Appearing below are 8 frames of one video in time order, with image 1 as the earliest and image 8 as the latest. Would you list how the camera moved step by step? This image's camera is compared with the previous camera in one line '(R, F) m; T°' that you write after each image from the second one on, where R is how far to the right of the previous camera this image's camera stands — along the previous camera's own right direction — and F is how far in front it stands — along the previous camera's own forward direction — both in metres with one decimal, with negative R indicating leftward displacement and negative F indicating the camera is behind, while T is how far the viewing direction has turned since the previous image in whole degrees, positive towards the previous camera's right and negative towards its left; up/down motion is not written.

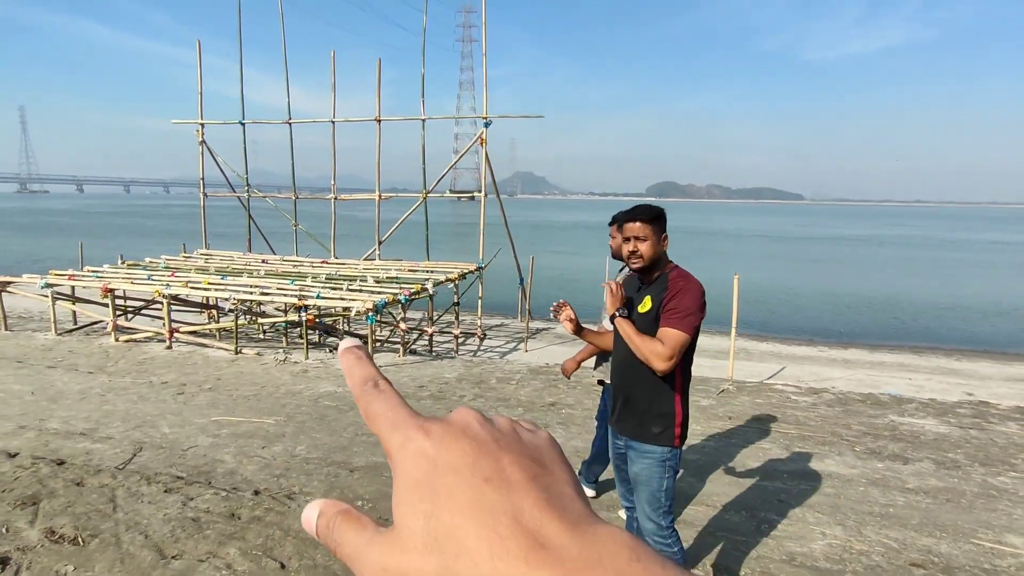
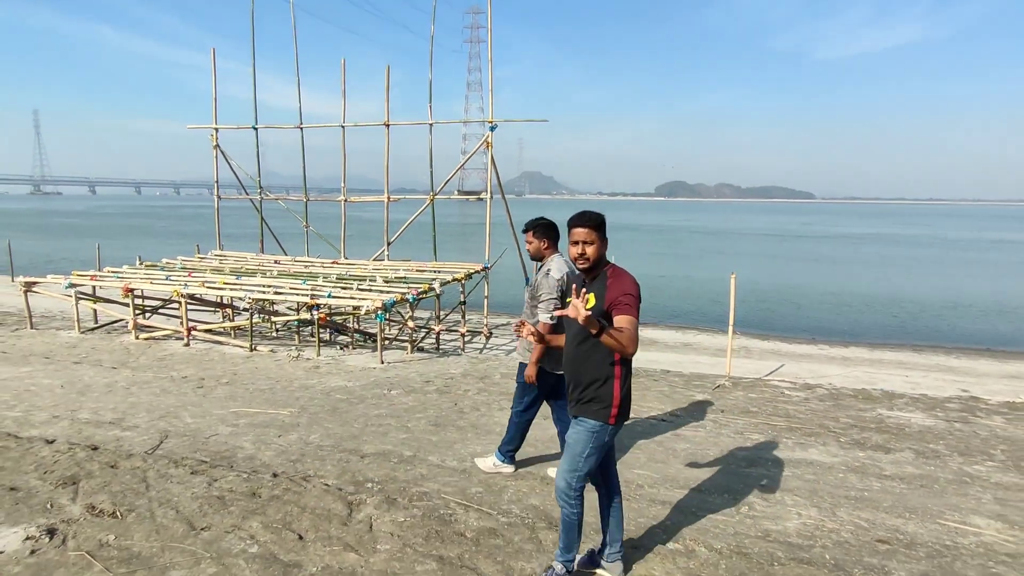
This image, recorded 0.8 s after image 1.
(+0.1, -0.3) m; -1°
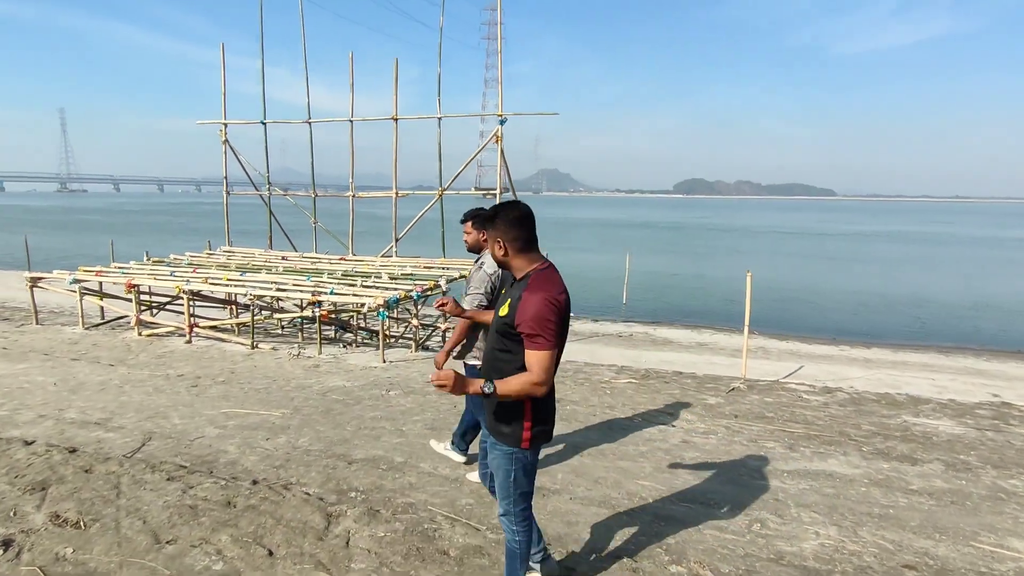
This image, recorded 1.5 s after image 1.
(+0.2, +0.3) m; -2°
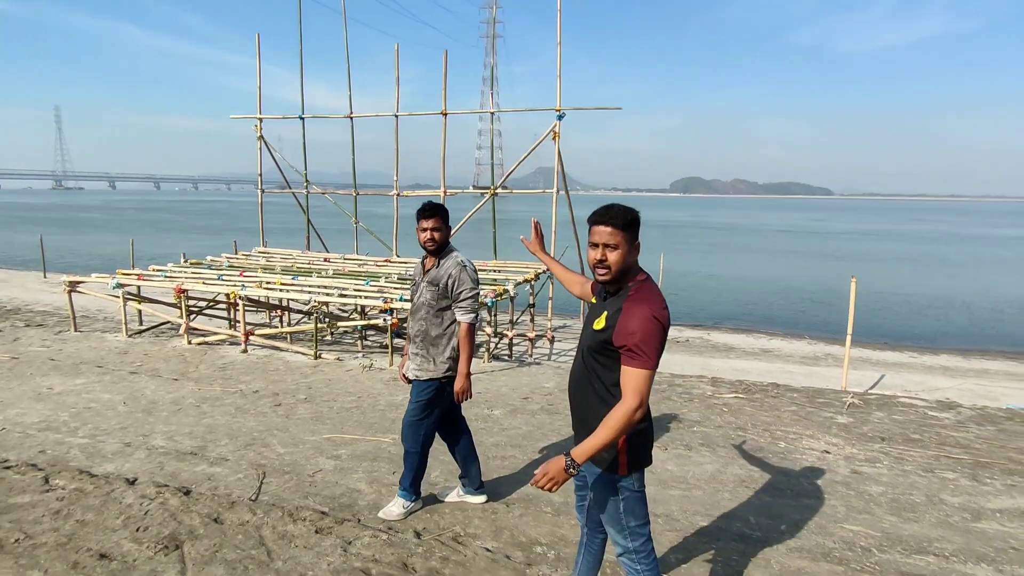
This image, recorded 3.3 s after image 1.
(-1.3, +0.7) m; 0°
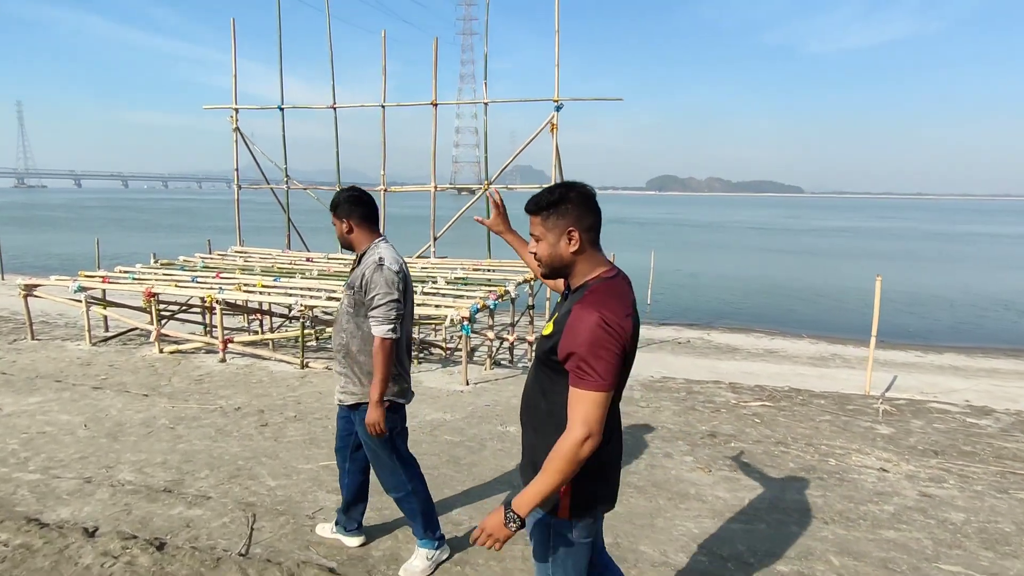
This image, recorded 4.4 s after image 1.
(-0.4, +0.7) m; +2°
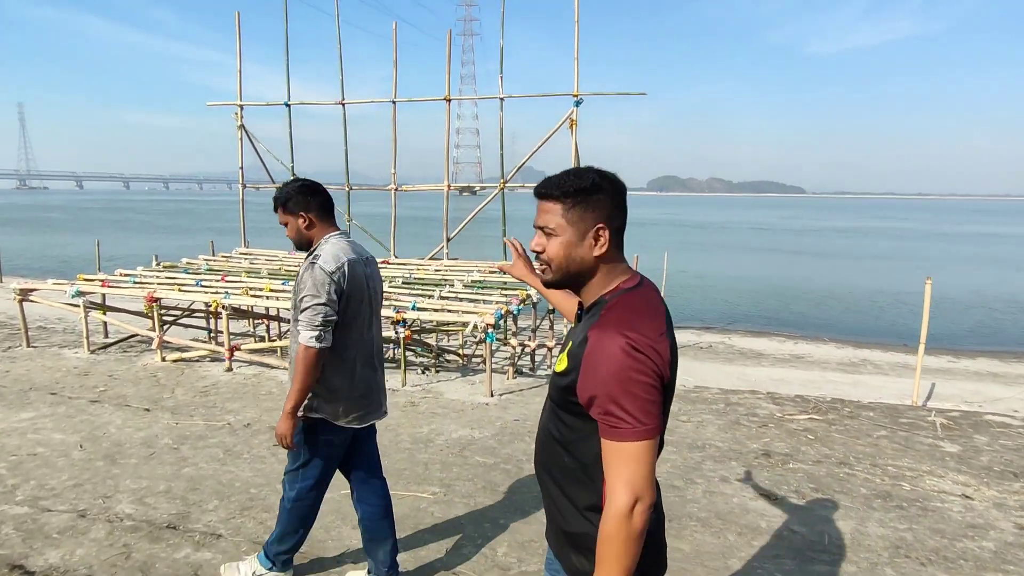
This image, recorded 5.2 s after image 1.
(-0.3, +0.5) m; 0°
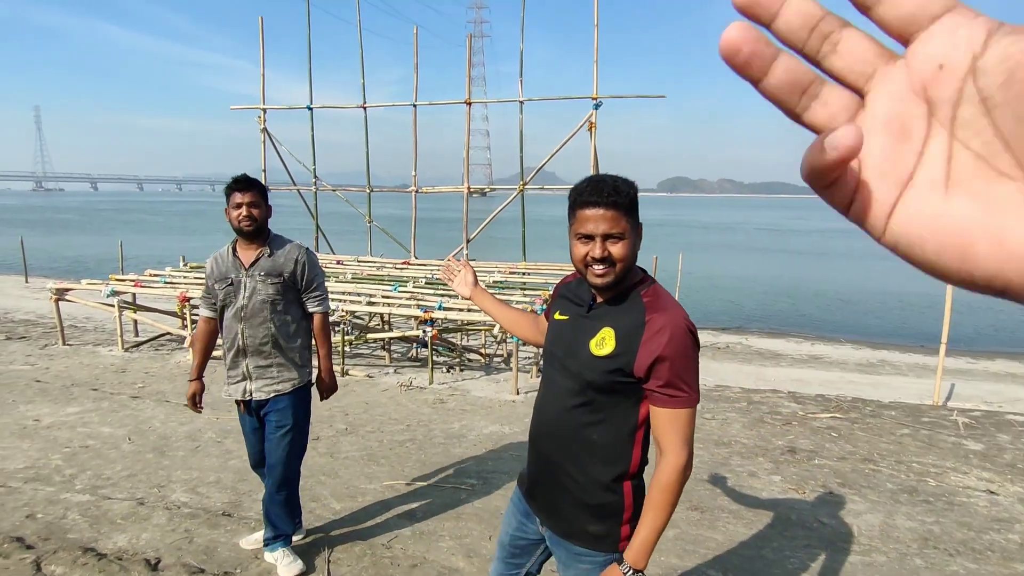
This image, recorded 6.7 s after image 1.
(-0.2, -0.2) m; -1°
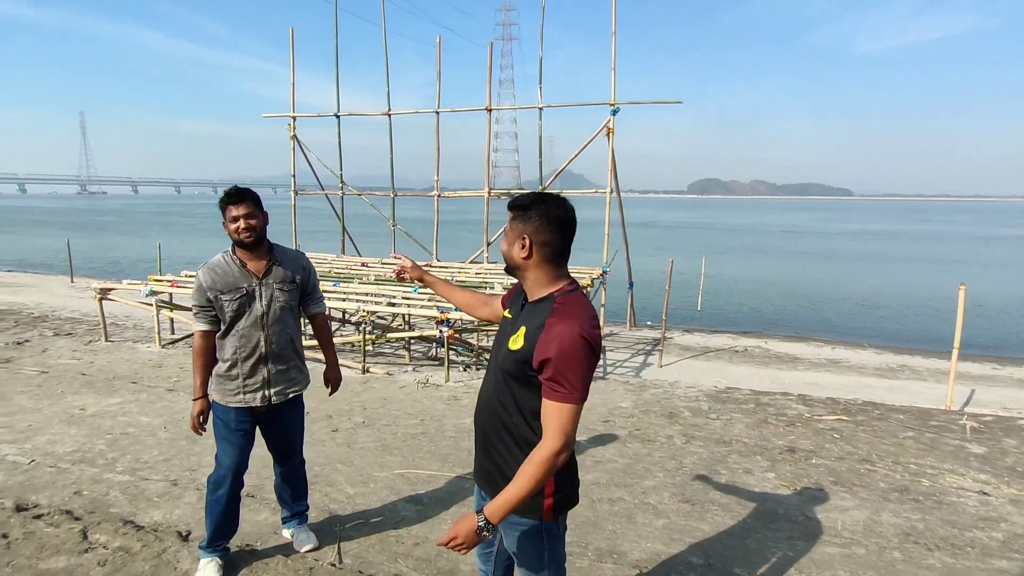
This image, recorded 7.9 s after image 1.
(+0.2, -0.3) m; -3°
